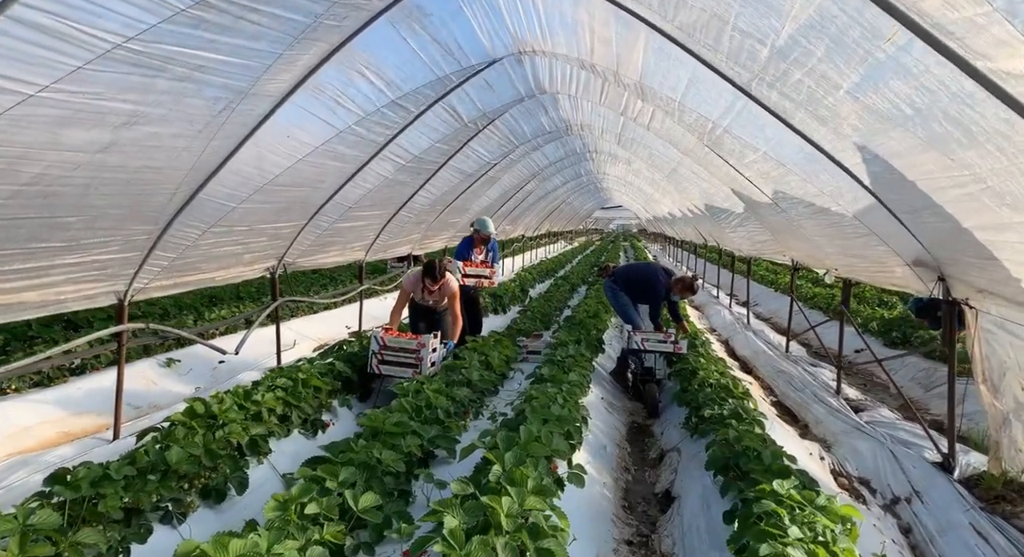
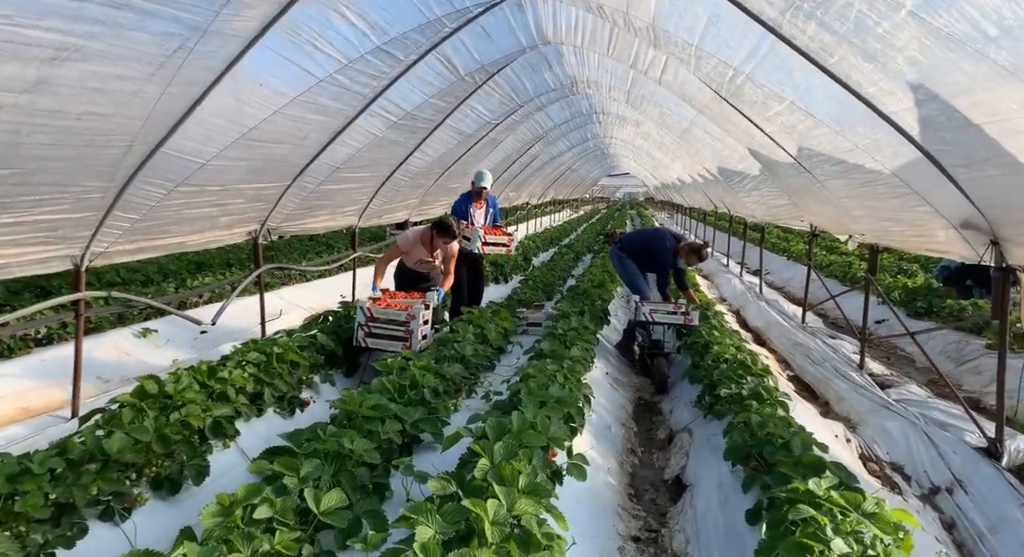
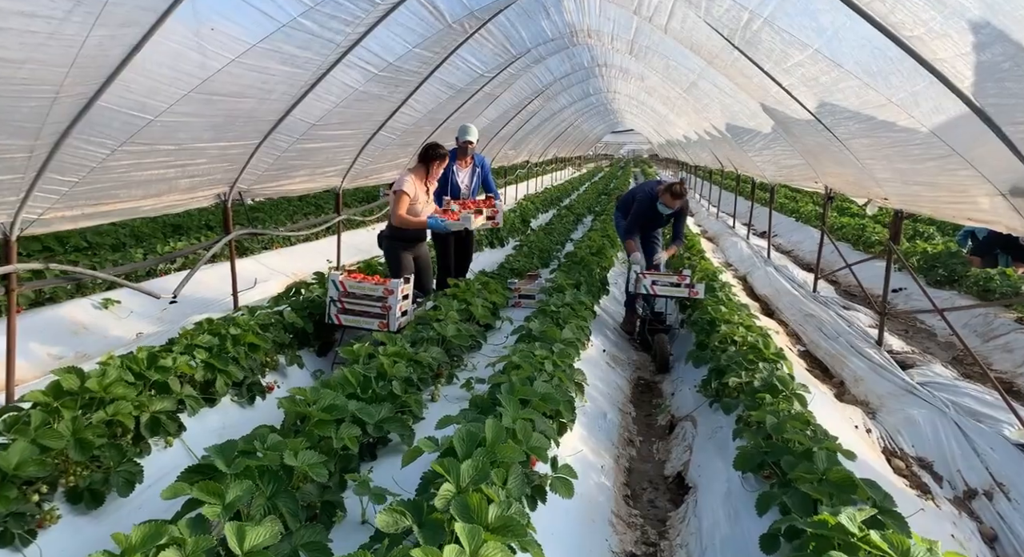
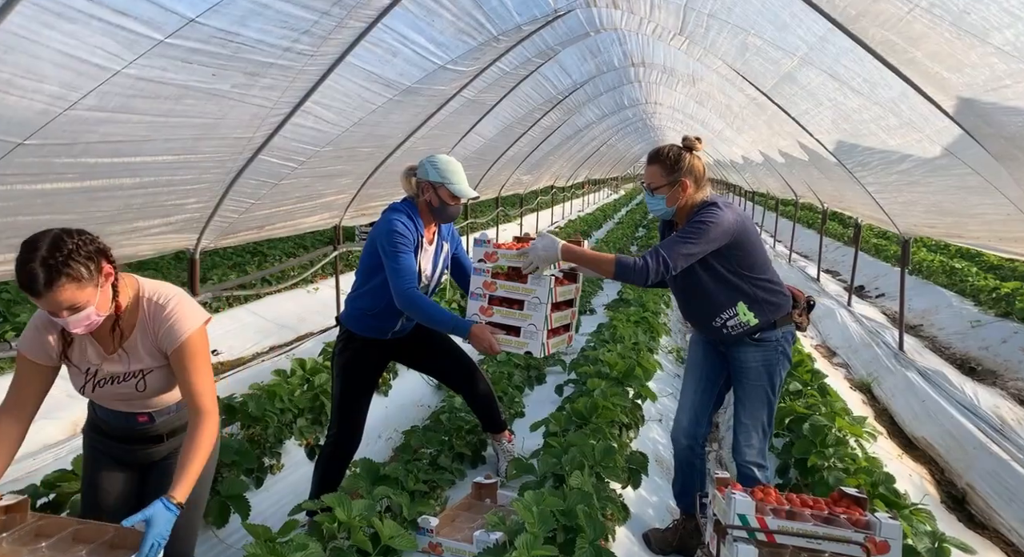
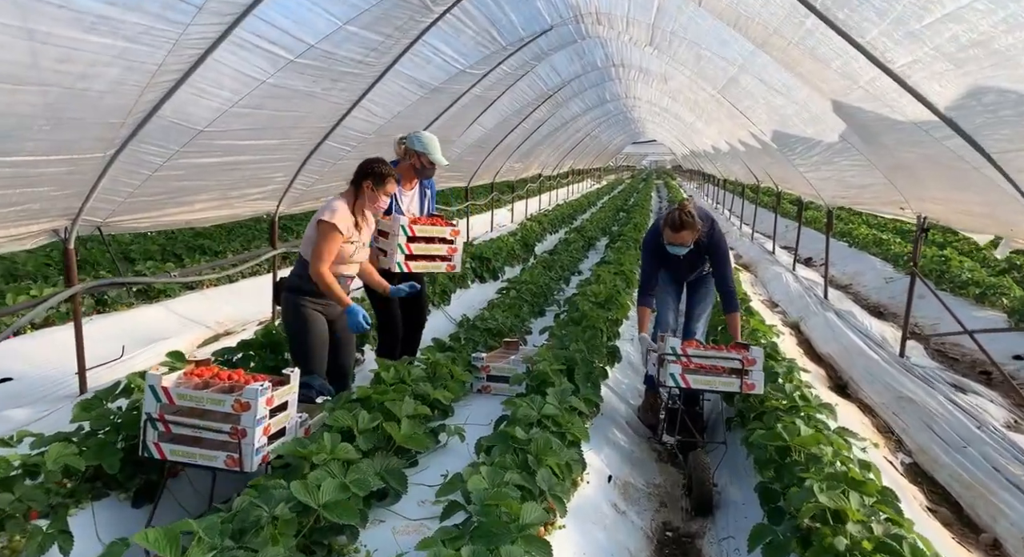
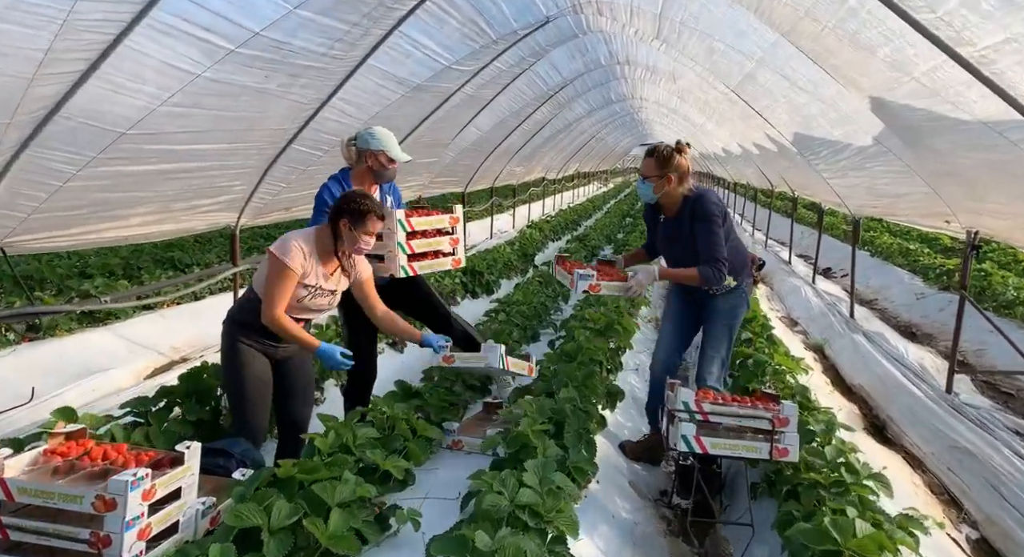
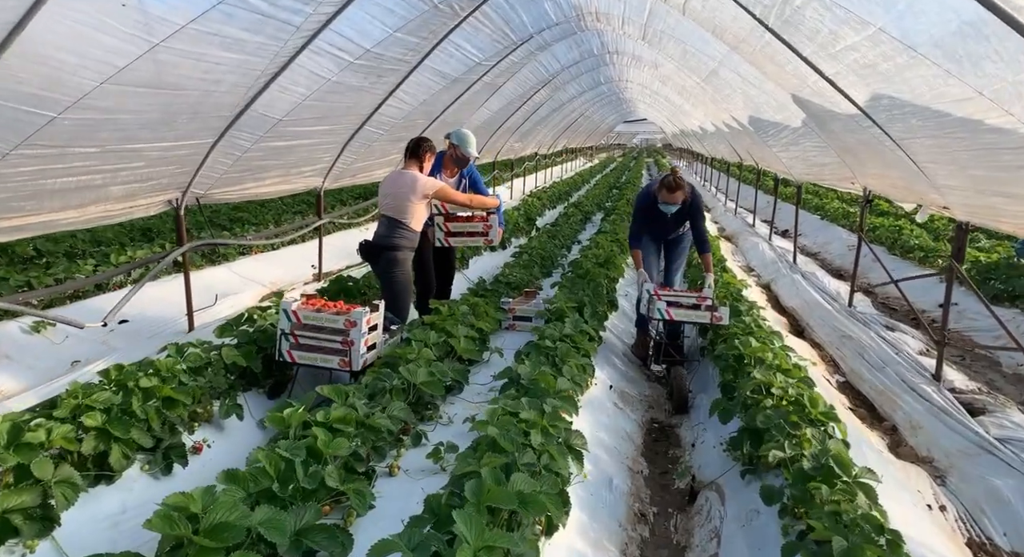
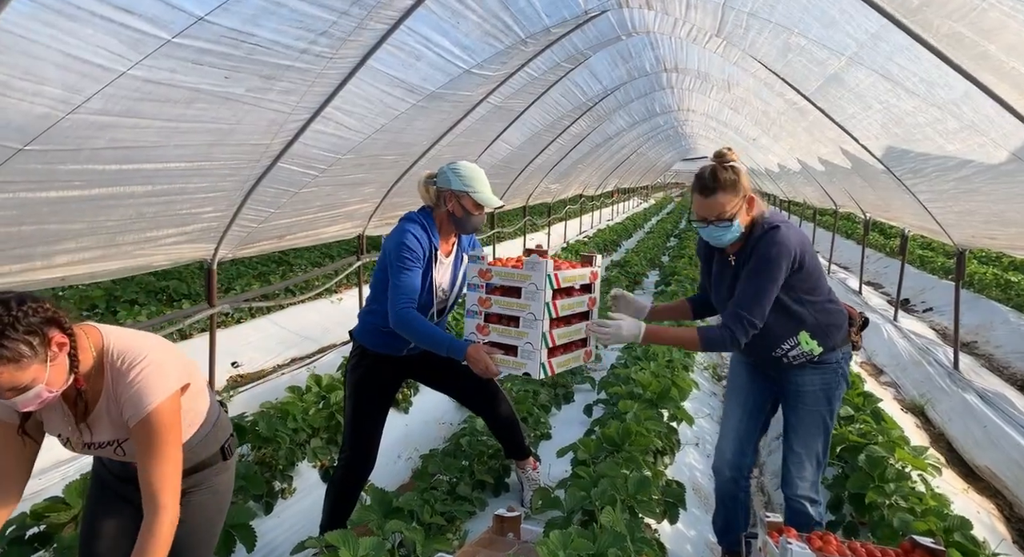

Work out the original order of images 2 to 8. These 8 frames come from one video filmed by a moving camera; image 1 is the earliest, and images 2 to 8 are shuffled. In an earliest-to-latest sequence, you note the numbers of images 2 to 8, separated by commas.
2, 3, 7, 5, 6, 4, 8
